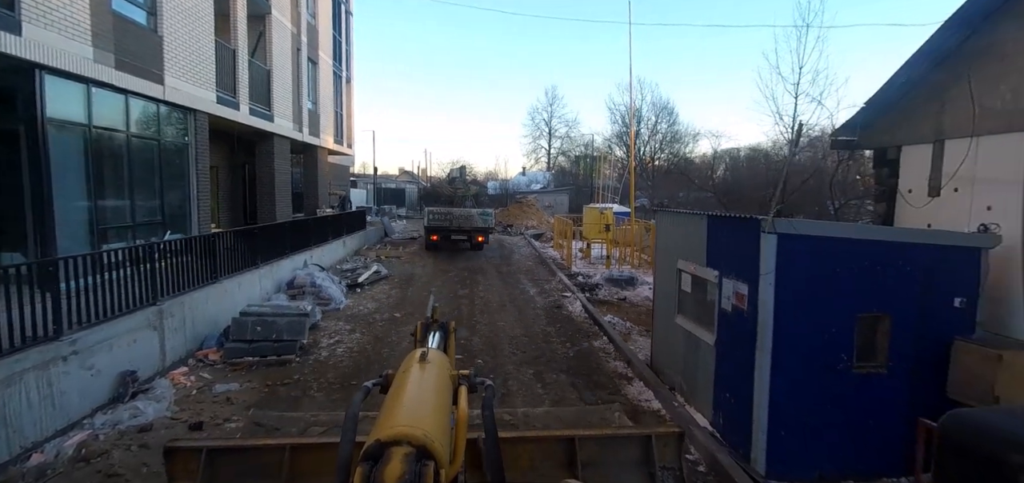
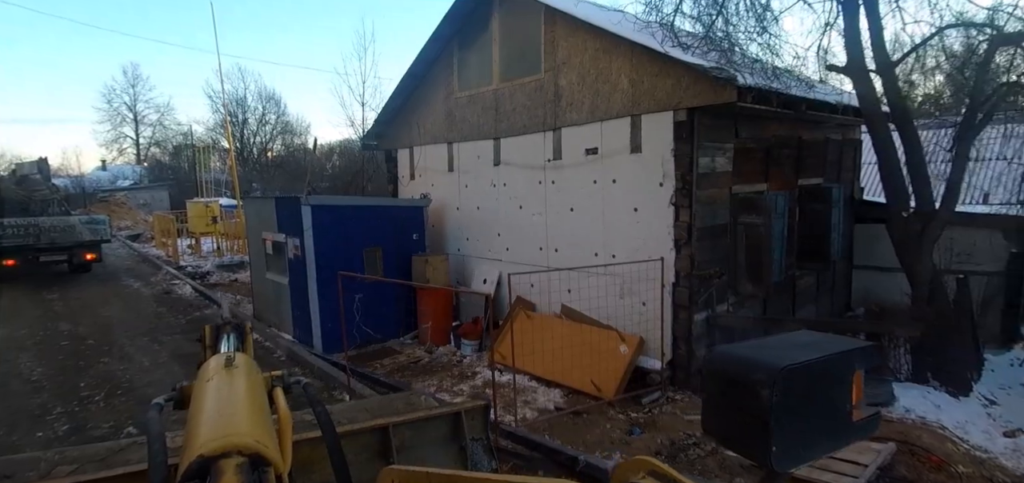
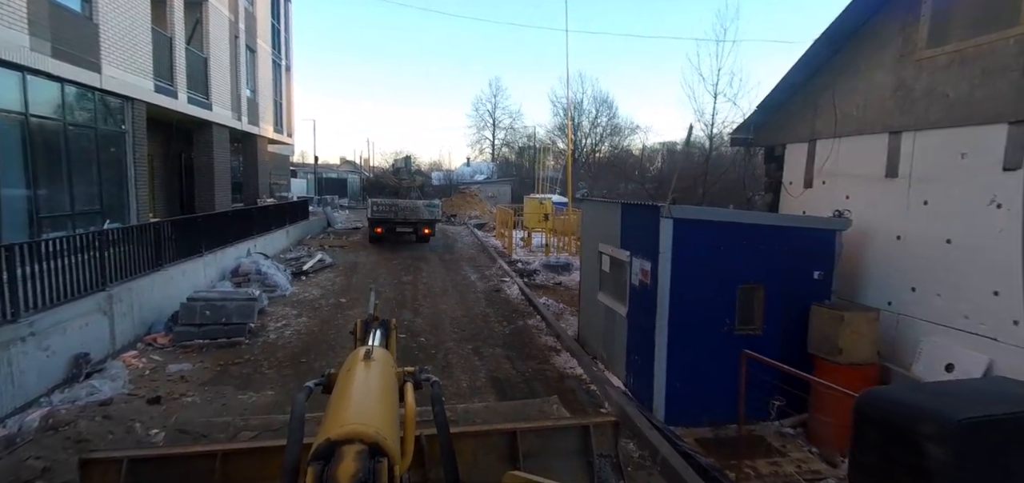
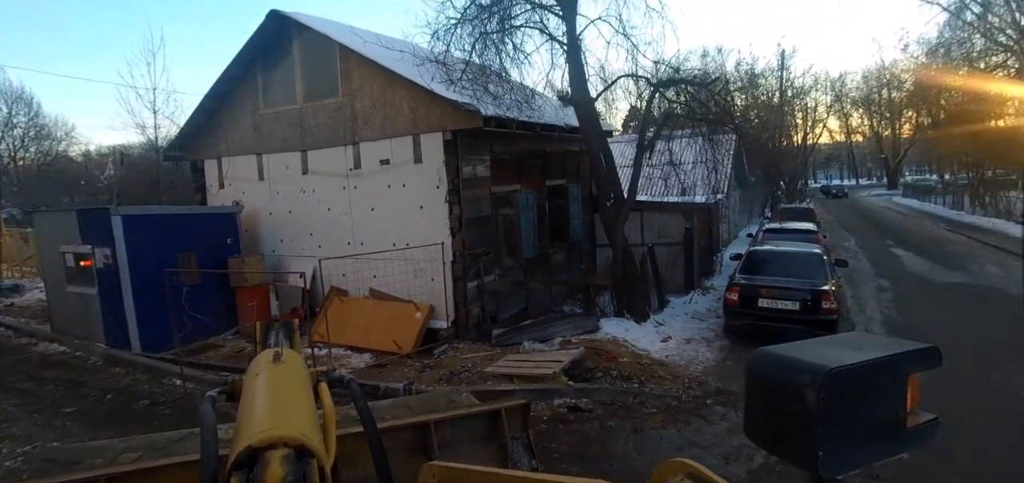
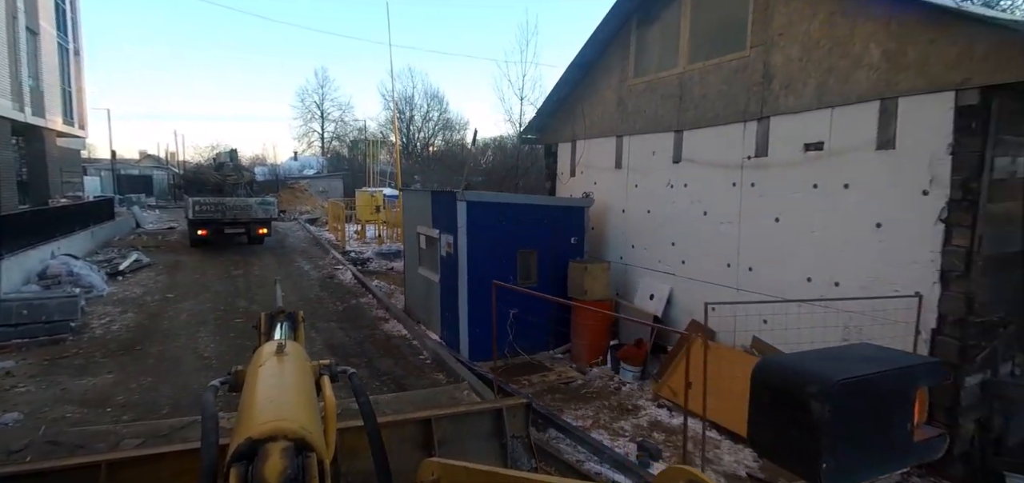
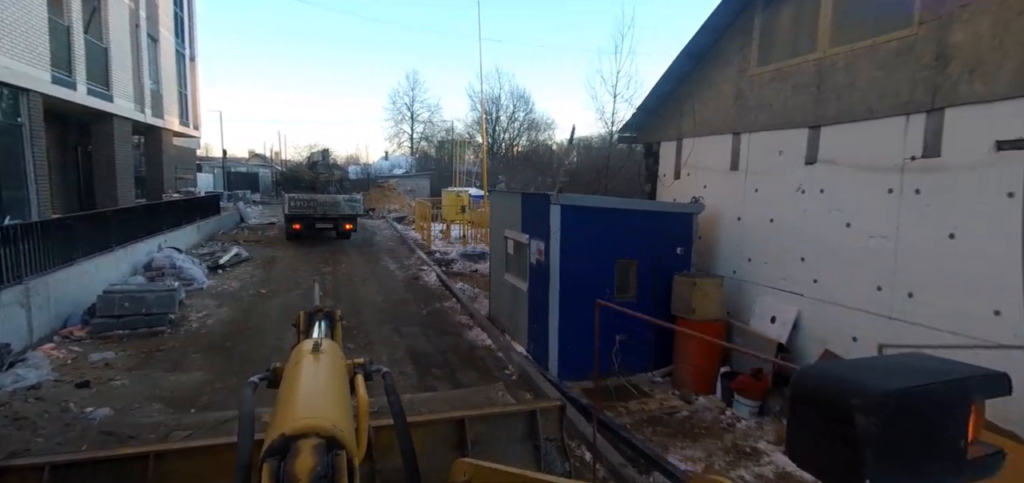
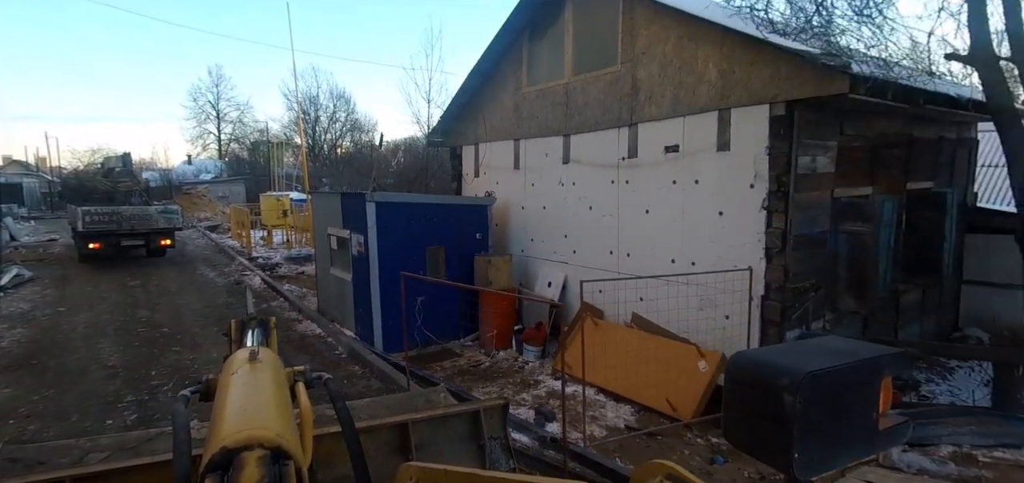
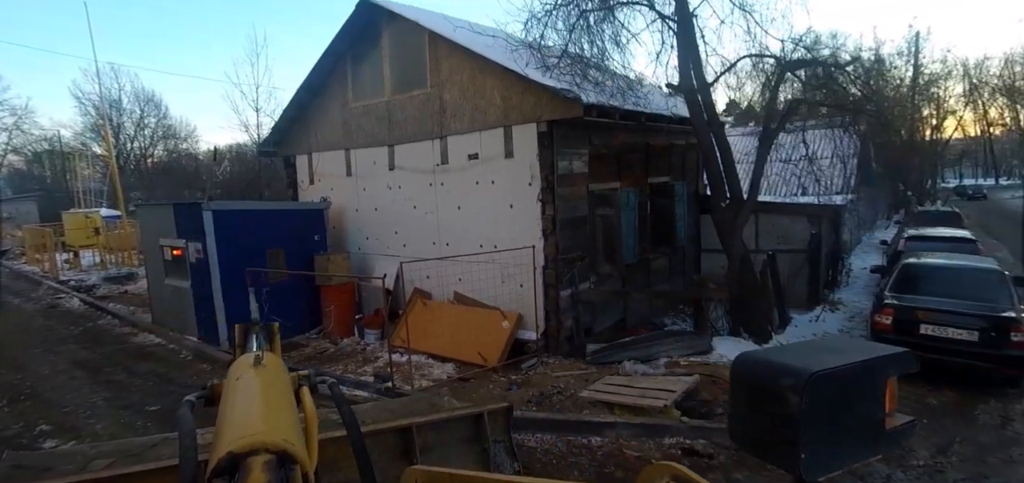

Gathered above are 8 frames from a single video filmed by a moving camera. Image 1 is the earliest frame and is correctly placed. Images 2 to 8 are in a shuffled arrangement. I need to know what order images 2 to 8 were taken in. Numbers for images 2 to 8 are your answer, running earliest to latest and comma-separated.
3, 6, 5, 7, 2, 8, 4
